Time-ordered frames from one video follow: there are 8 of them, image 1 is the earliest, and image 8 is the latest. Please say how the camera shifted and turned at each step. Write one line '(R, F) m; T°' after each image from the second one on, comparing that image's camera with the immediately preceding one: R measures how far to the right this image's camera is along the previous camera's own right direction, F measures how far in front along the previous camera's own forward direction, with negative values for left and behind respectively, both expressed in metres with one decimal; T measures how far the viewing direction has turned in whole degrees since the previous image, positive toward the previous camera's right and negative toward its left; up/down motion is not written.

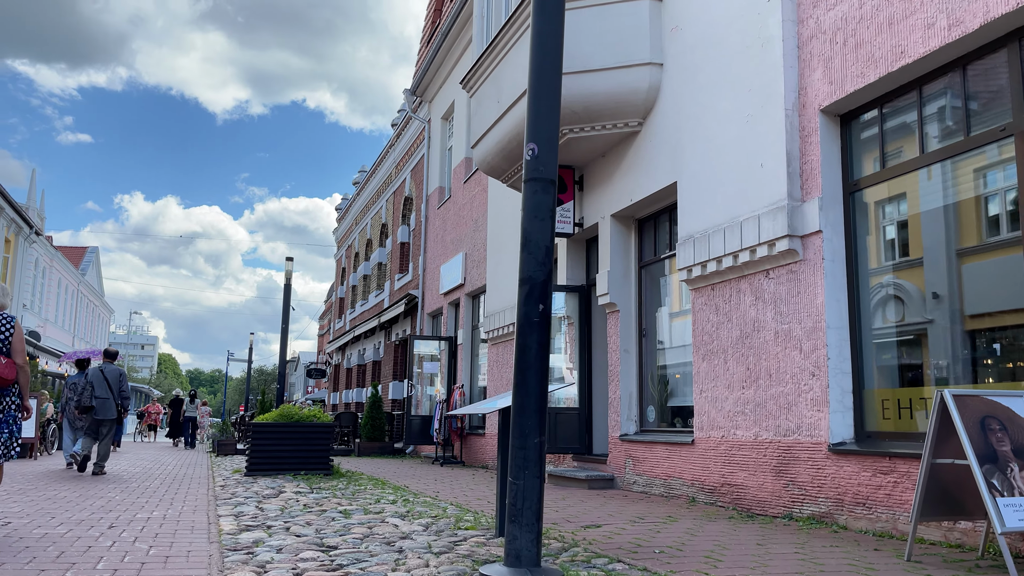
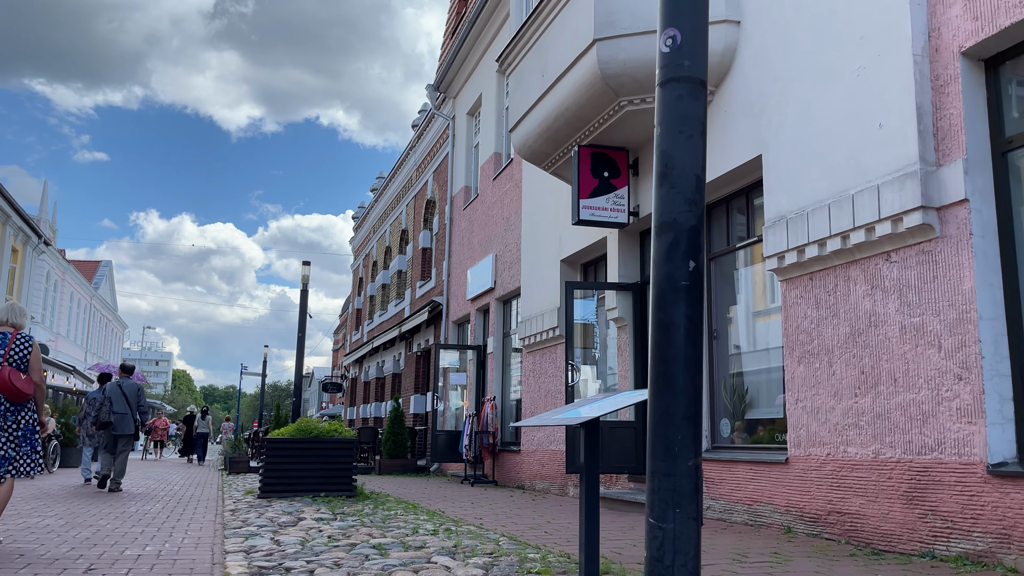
(-0.4, +1.3) m; -1°
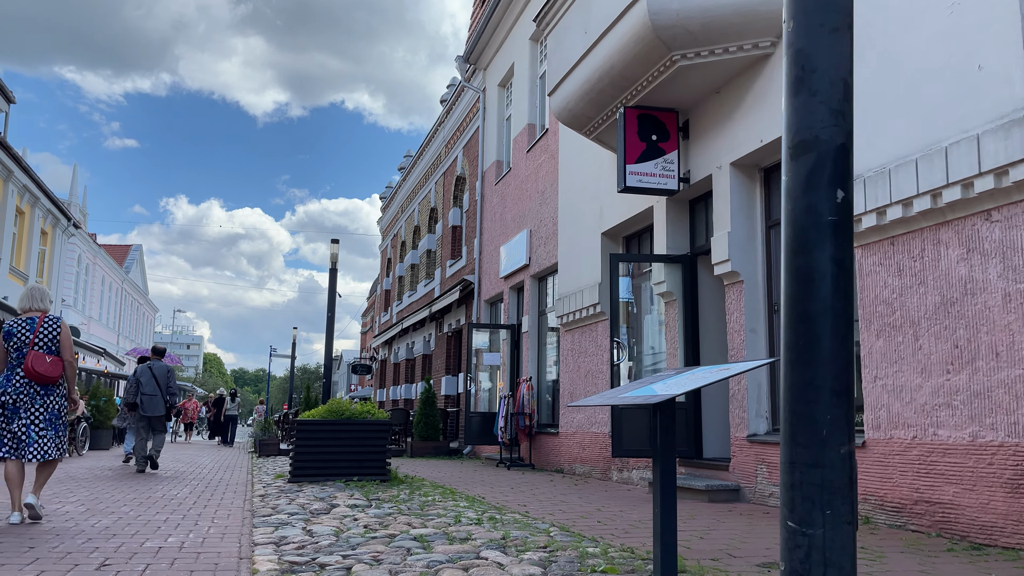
(-0.2, +0.6) m; -2°
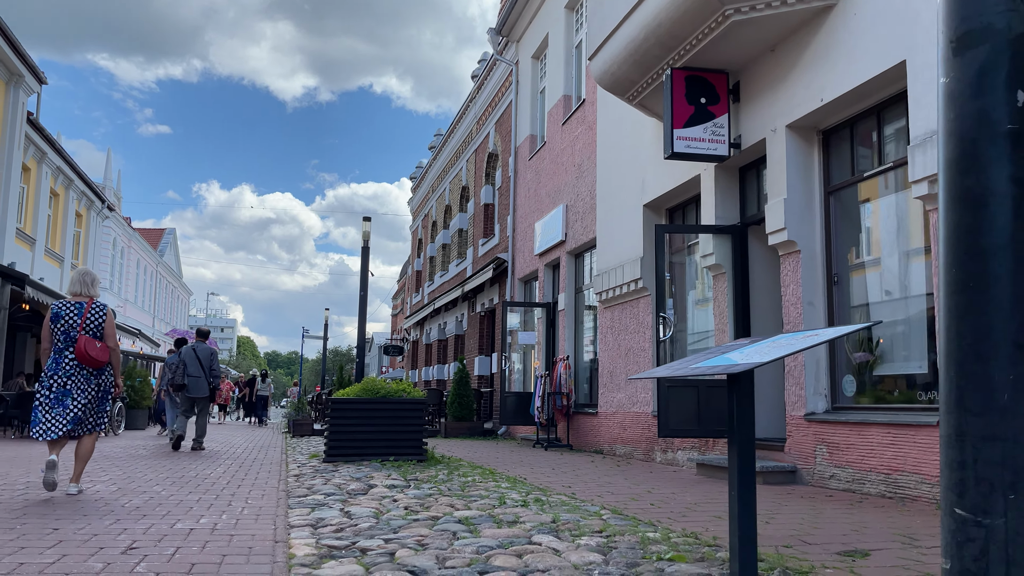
(-0.1, +0.4) m; -2°
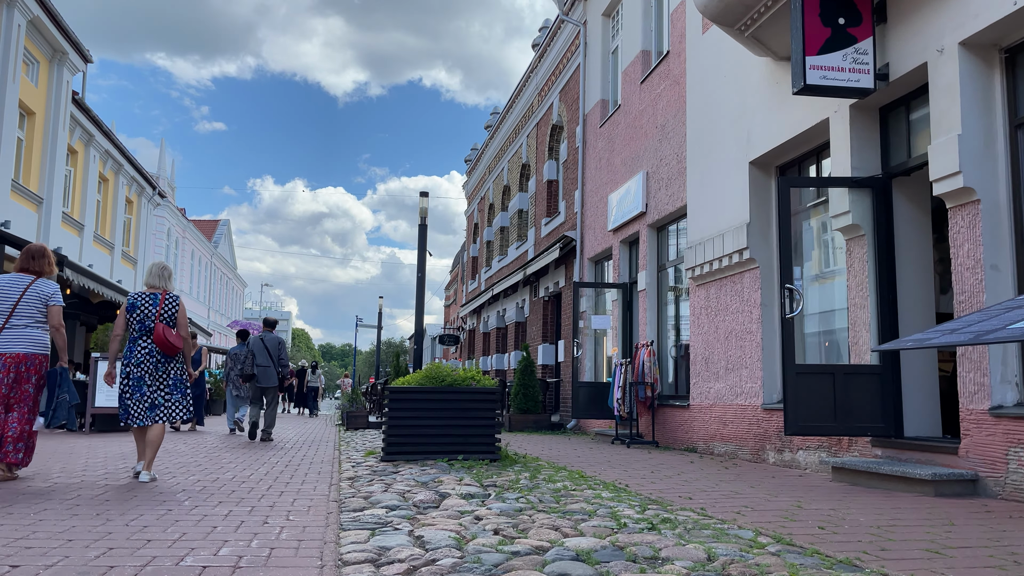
(-0.4, +1.5) m; -4°
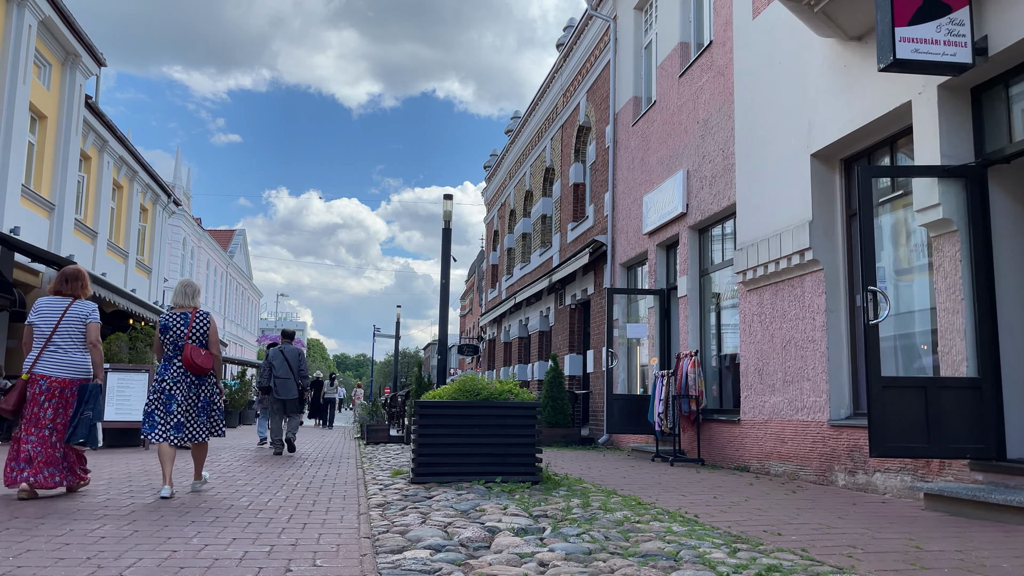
(-0.3, +0.8) m; -1°
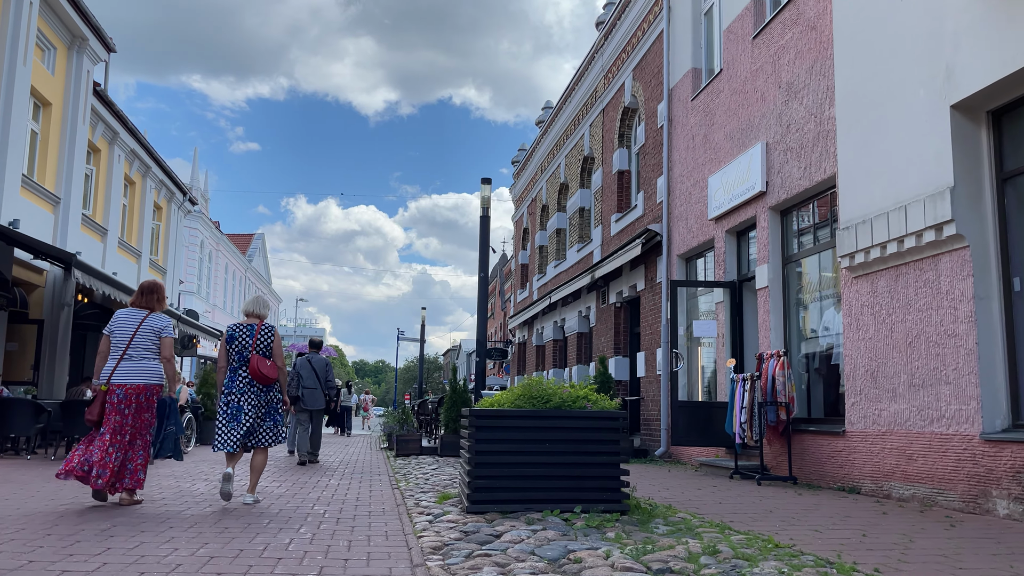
(-0.5, +1.5) m; -1°
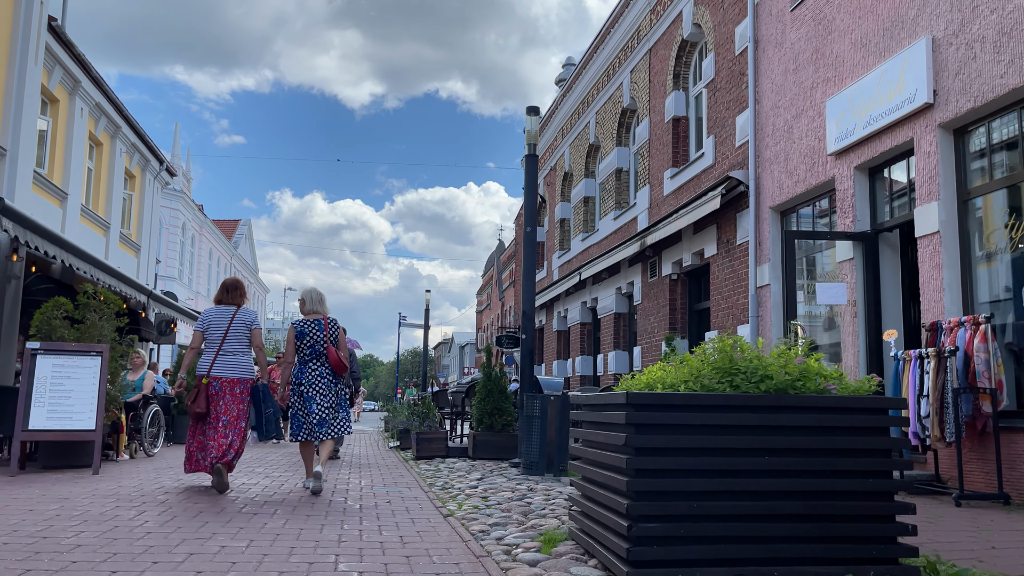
(-0.9, +2.8) m; +1°
